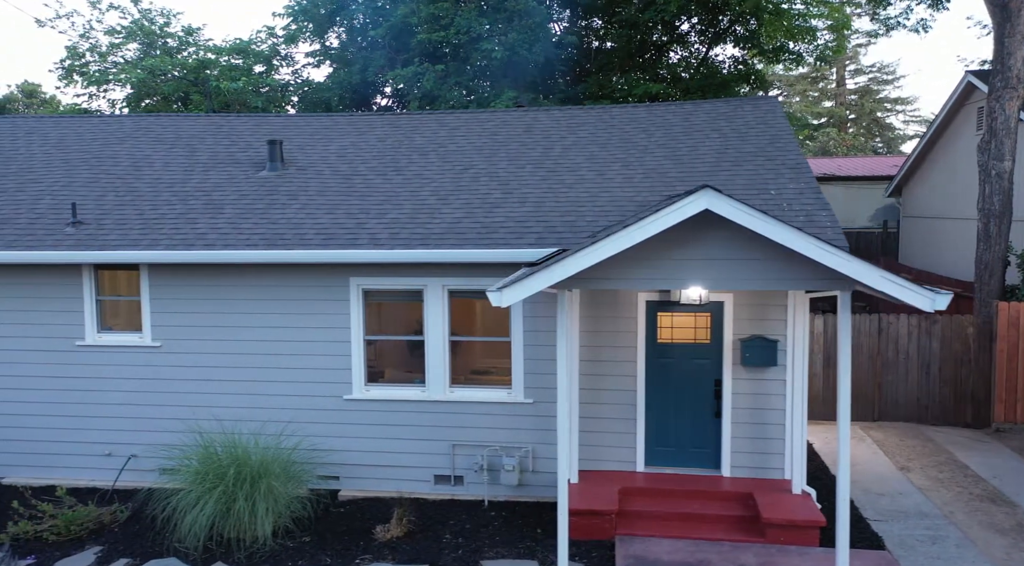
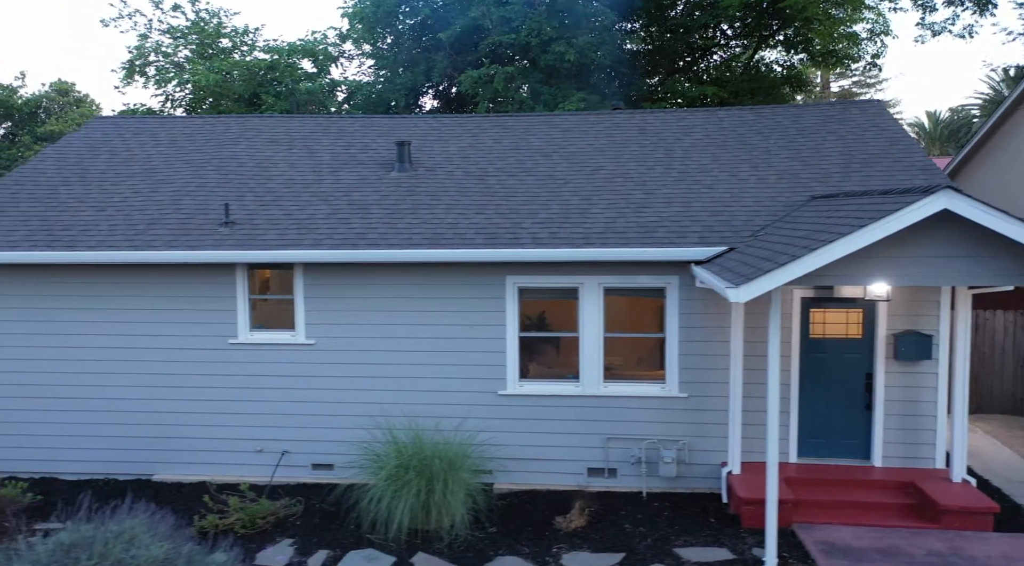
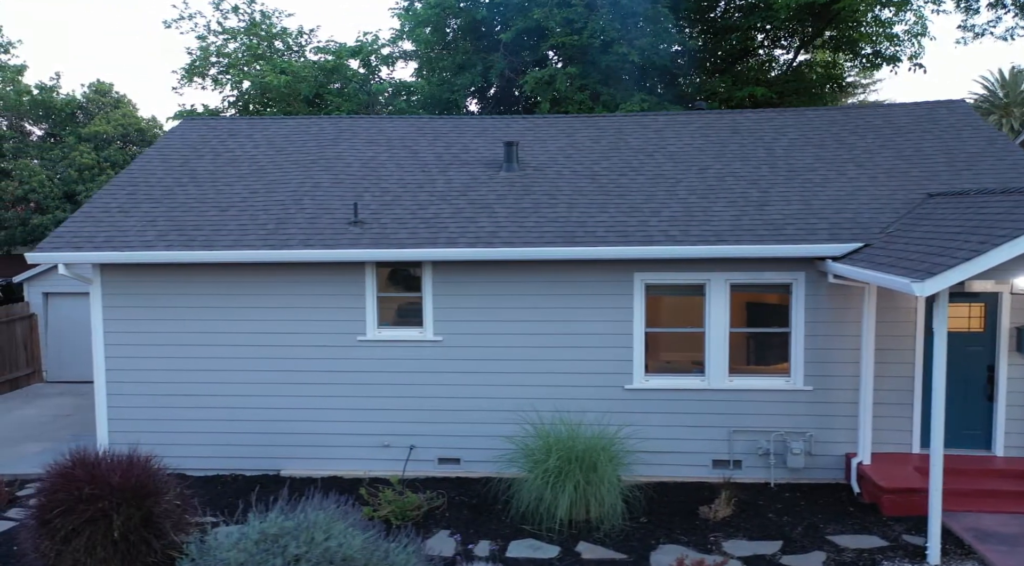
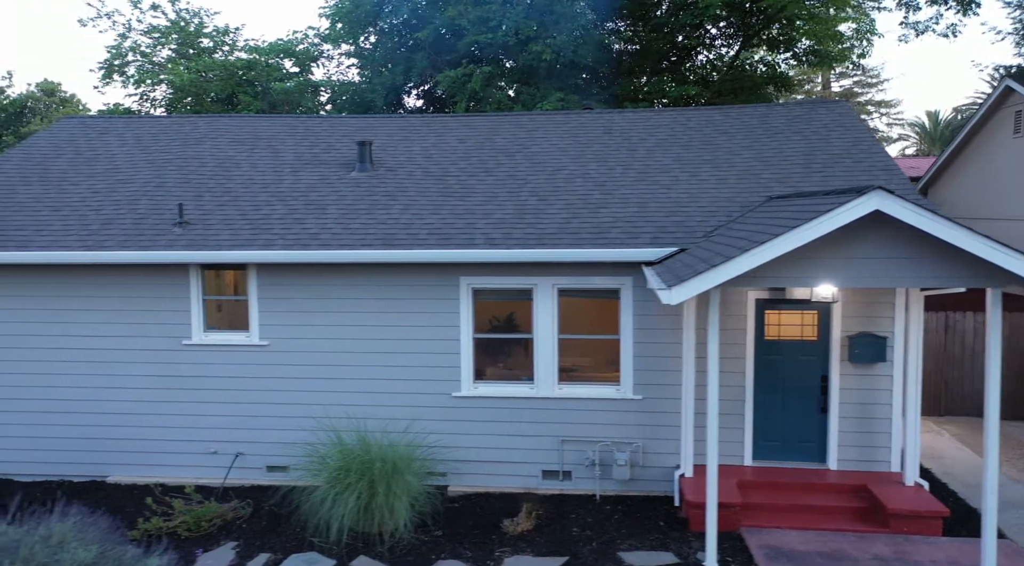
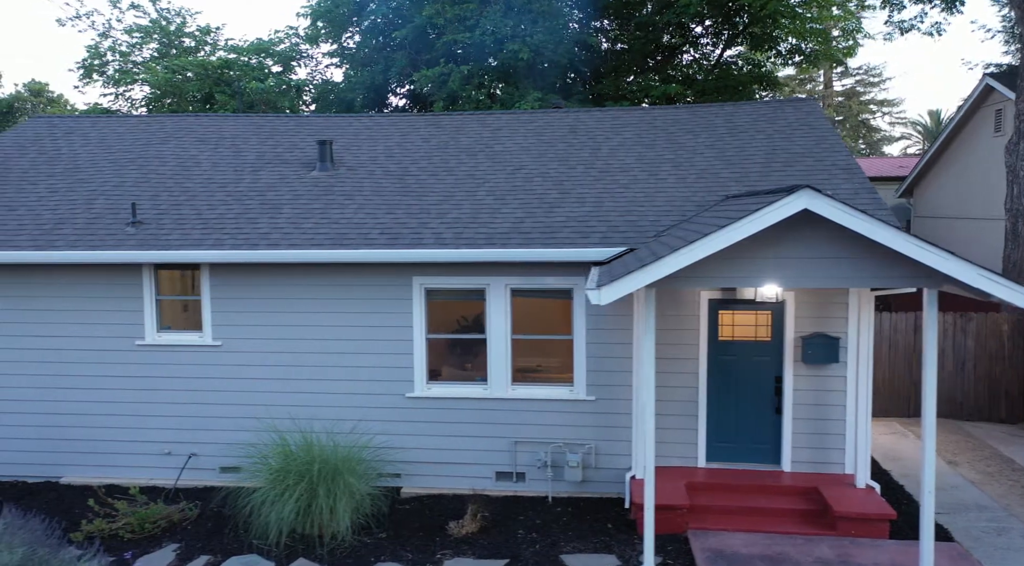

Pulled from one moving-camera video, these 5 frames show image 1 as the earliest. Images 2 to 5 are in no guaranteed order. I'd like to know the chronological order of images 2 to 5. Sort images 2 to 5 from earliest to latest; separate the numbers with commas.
5, 4, 2, 3
